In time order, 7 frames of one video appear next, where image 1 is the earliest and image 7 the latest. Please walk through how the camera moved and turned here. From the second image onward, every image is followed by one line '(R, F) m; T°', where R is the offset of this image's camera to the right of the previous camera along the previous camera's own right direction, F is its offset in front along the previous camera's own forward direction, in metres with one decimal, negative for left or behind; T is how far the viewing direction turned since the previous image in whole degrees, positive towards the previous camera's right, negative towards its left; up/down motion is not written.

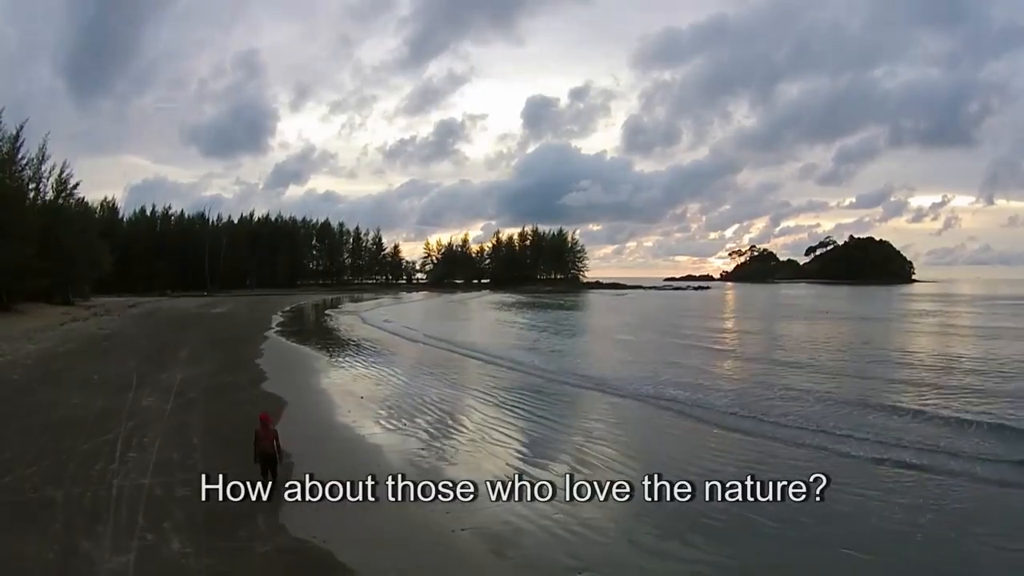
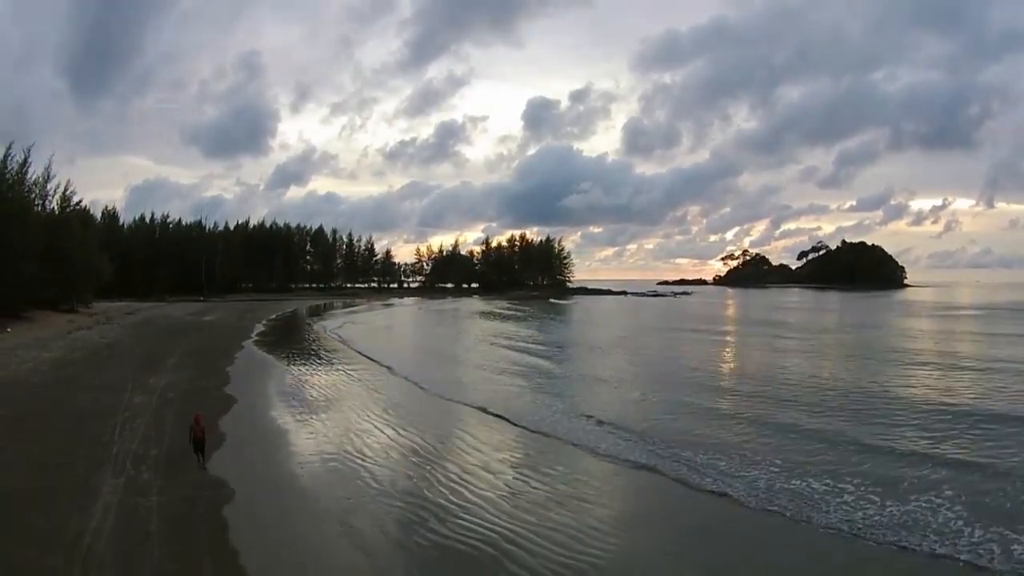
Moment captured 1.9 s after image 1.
(+1.2, -2.0) m; 0°
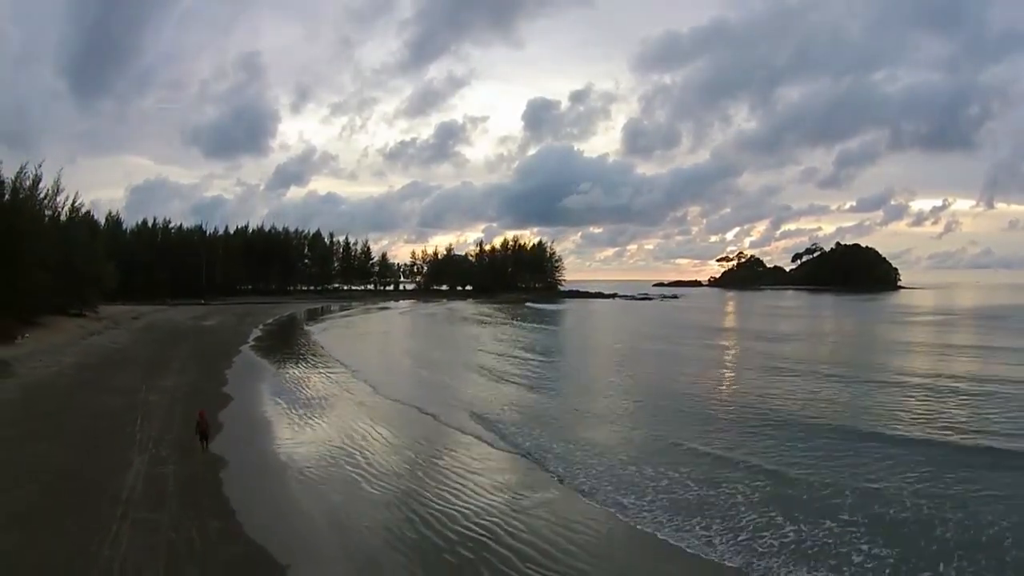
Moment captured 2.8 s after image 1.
(+0.7, -1.6) m; 0°
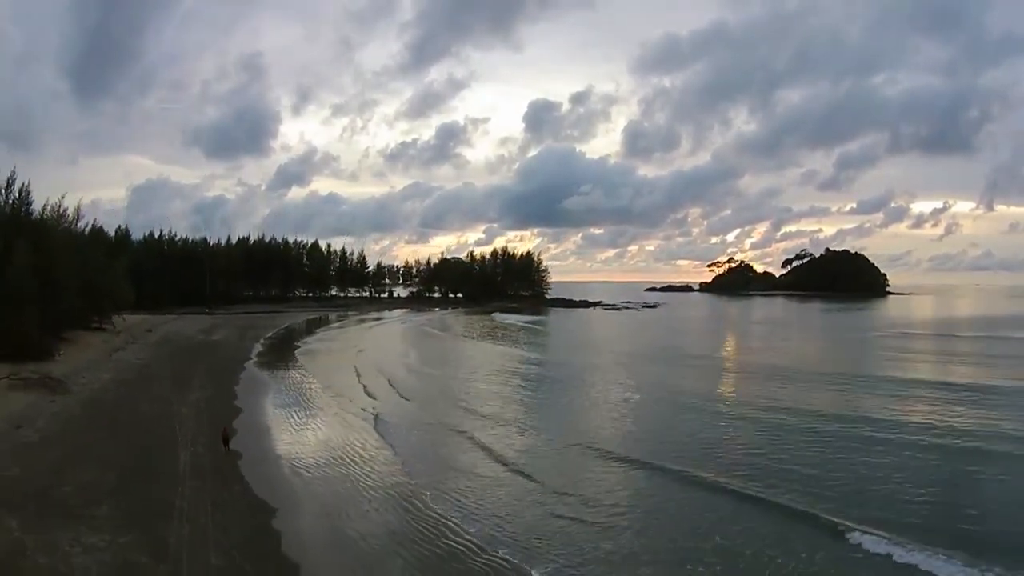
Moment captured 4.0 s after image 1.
(+1.2, -3.4) m; 0°
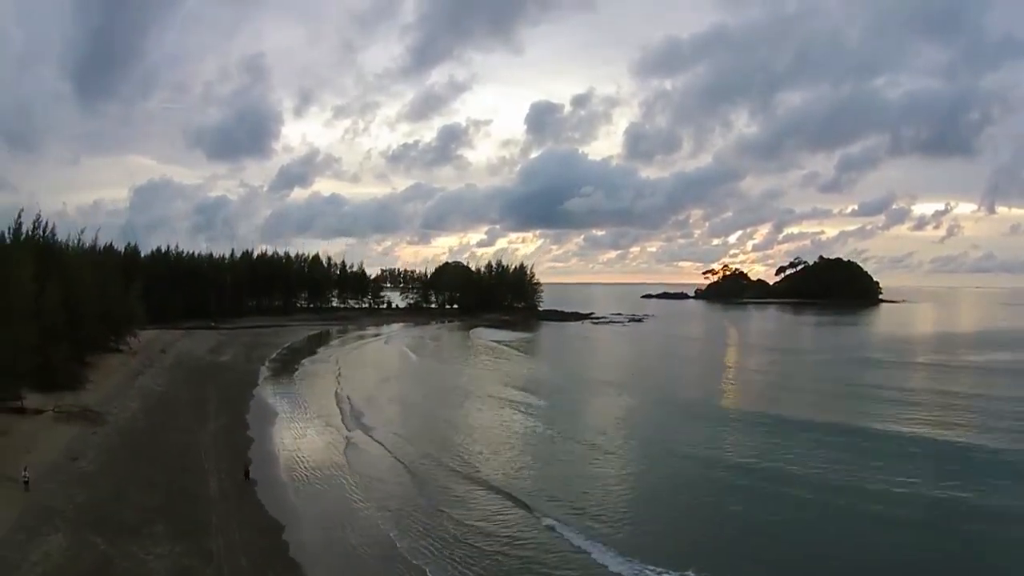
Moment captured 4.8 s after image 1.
(+0.9, -2.8) m; 0°
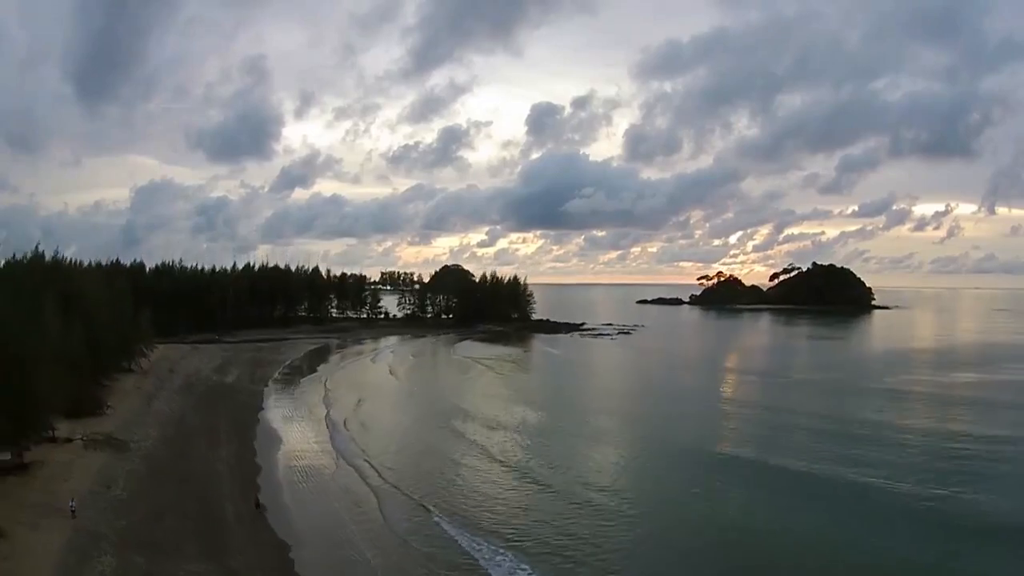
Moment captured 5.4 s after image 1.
(+0.7, -2.3) m; 0°
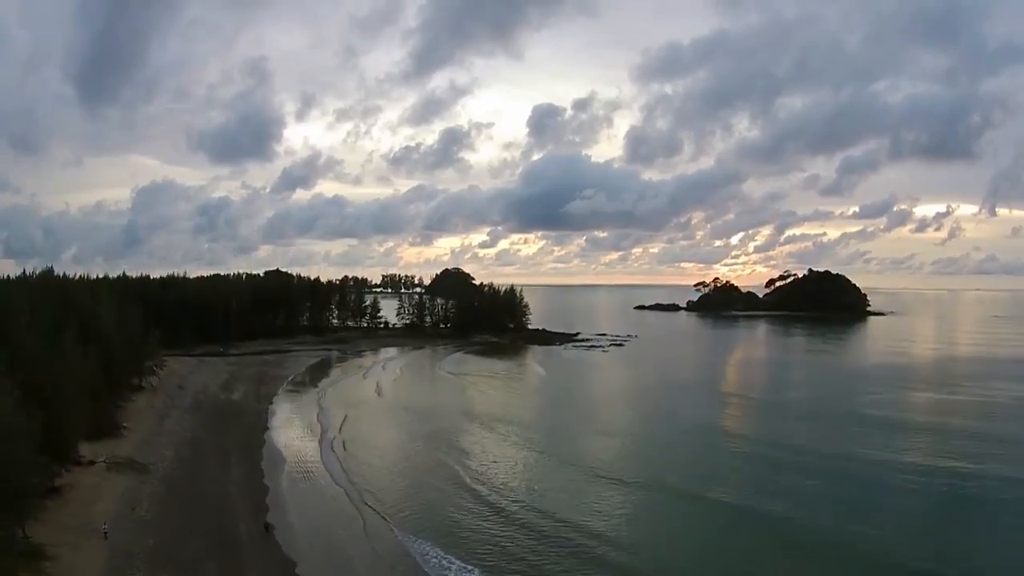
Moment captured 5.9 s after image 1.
(+0.6, -2.1) m; 0°
